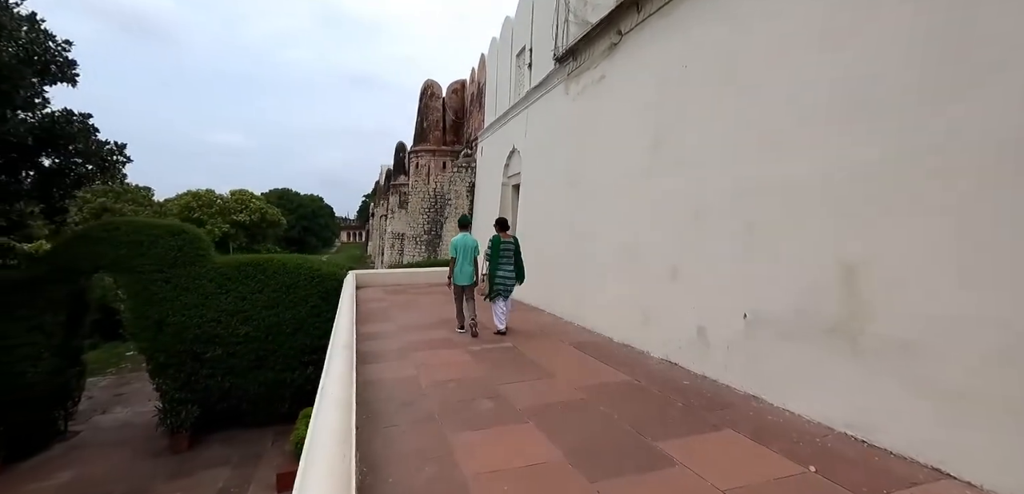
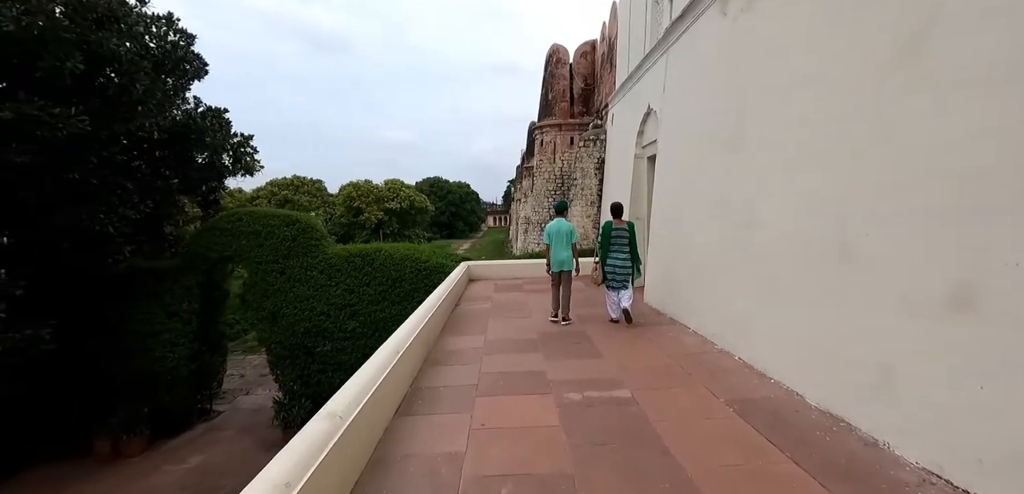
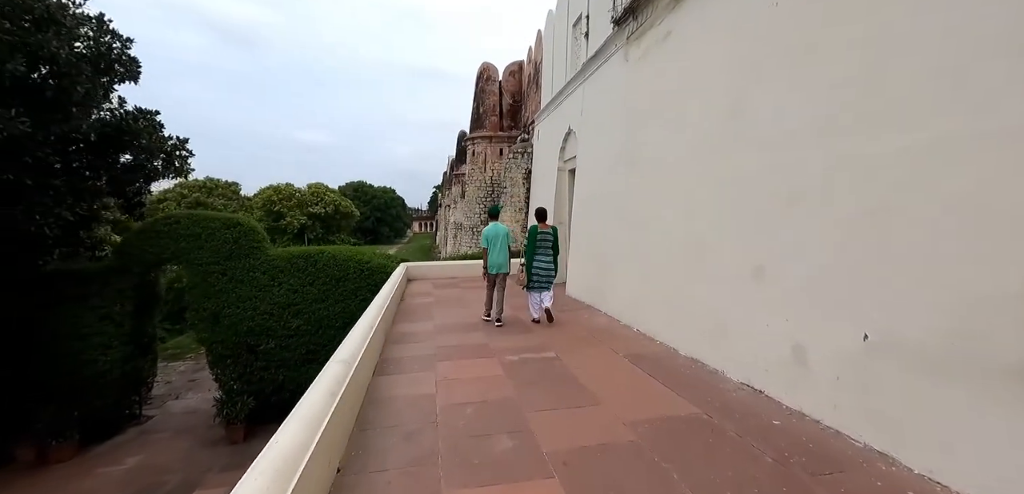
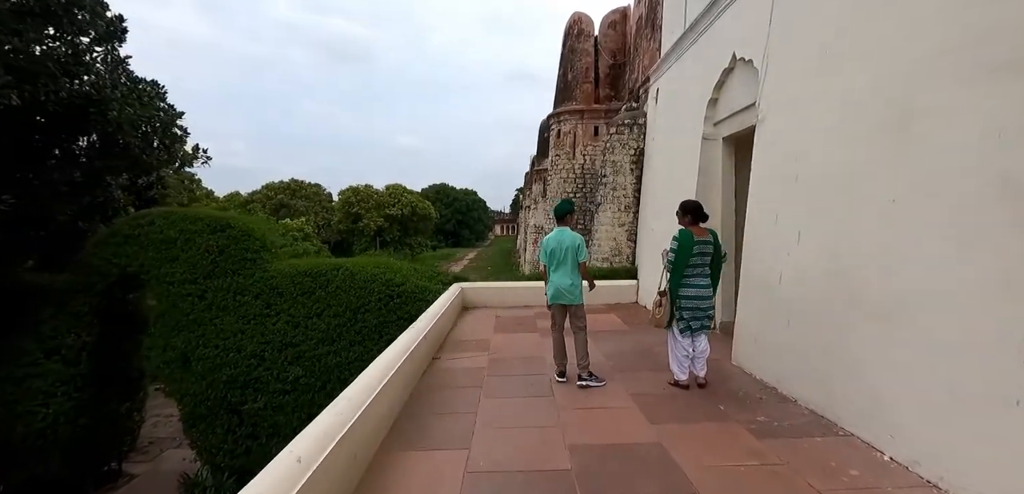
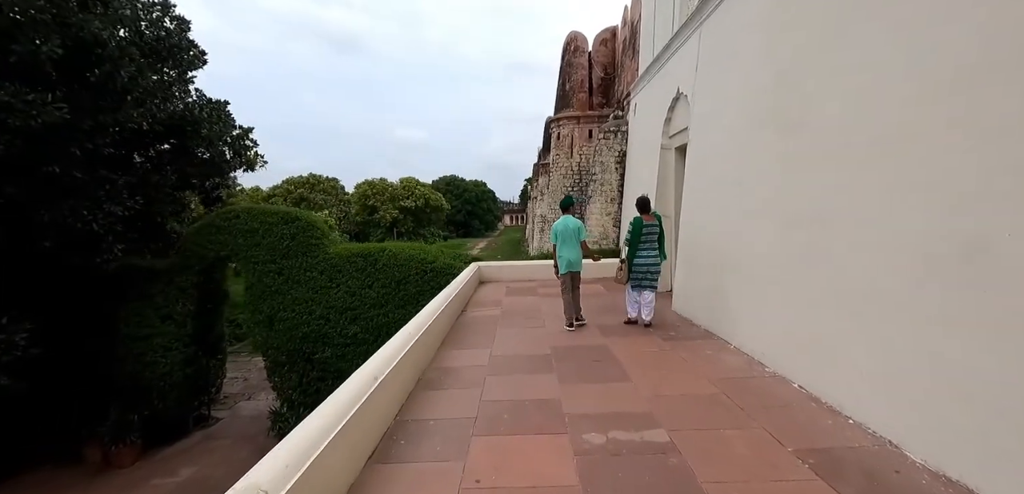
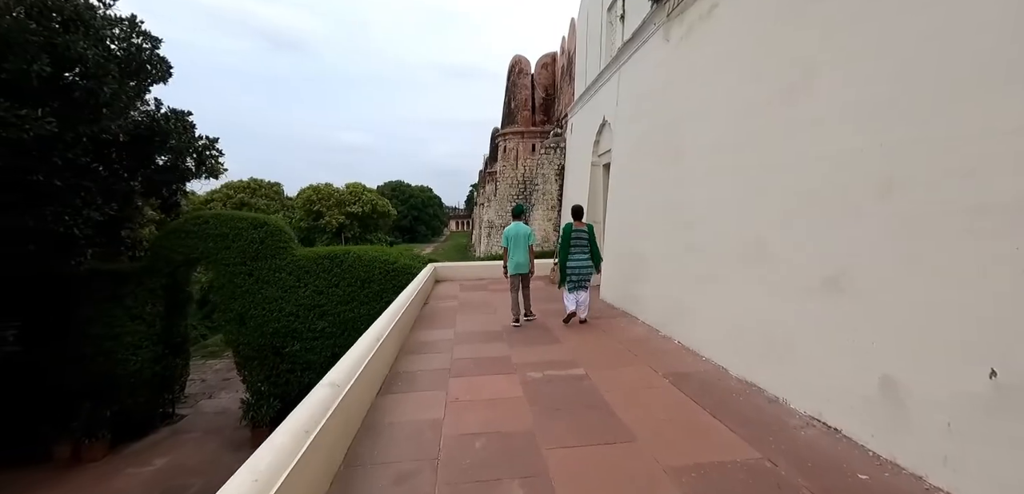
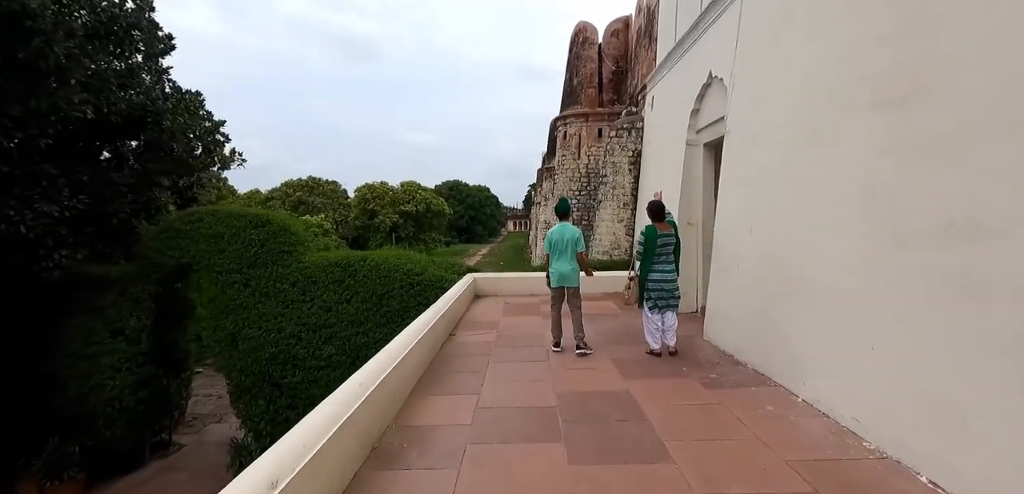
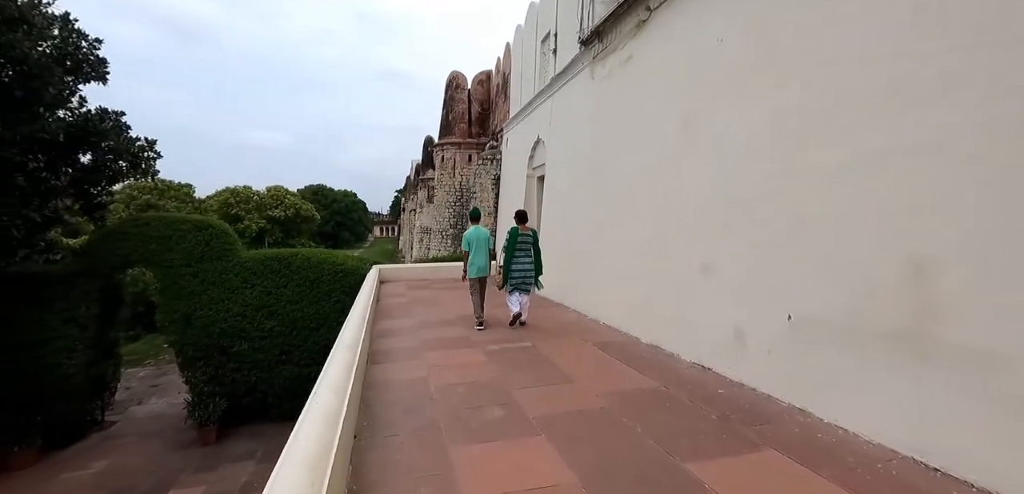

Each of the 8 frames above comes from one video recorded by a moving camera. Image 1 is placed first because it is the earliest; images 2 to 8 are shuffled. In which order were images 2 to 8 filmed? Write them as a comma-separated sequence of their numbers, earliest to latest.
8, 3, 6, 2, 5, 7, 4
